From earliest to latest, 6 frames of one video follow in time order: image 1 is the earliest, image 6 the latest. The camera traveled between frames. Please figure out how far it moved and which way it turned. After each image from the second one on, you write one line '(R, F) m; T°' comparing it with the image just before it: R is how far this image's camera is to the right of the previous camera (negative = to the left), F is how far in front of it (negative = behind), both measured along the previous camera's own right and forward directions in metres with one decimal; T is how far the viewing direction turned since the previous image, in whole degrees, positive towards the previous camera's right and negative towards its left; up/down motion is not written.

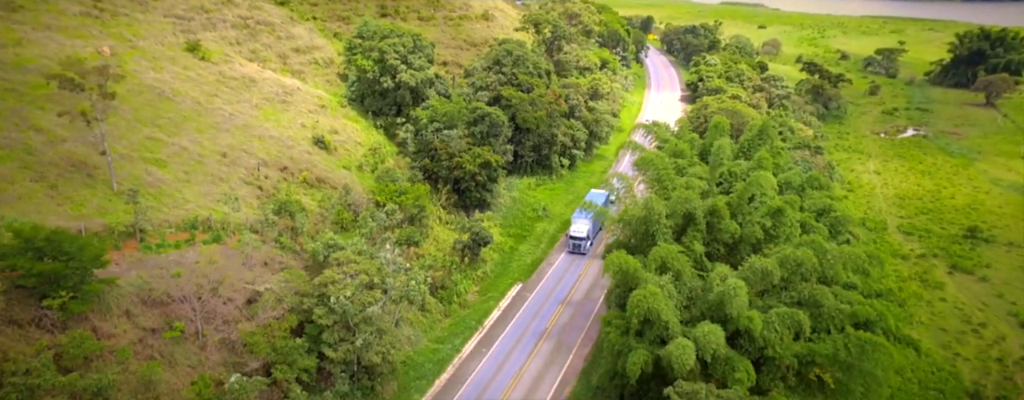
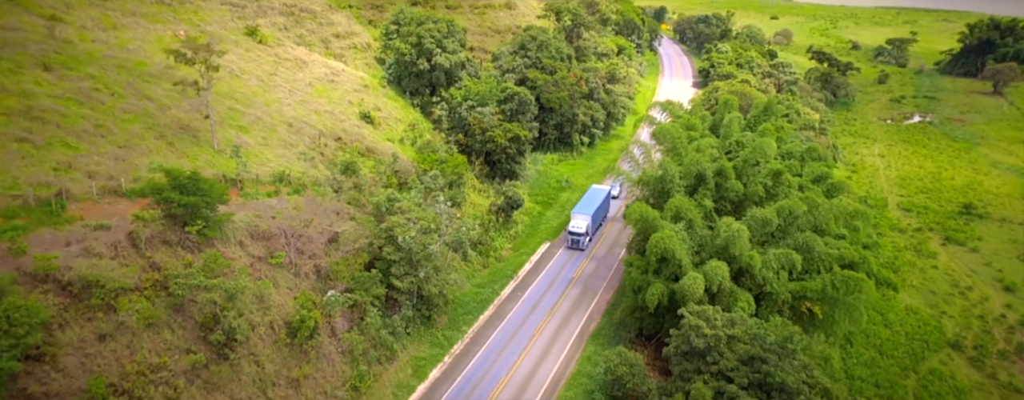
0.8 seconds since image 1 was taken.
(-1.6, -6.3) m; -1°
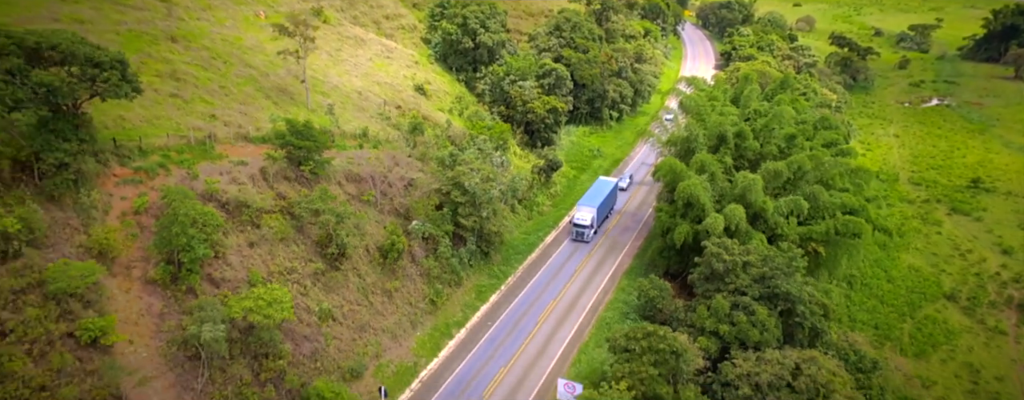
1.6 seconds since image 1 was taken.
(-2.0, -7.3) m; -2°
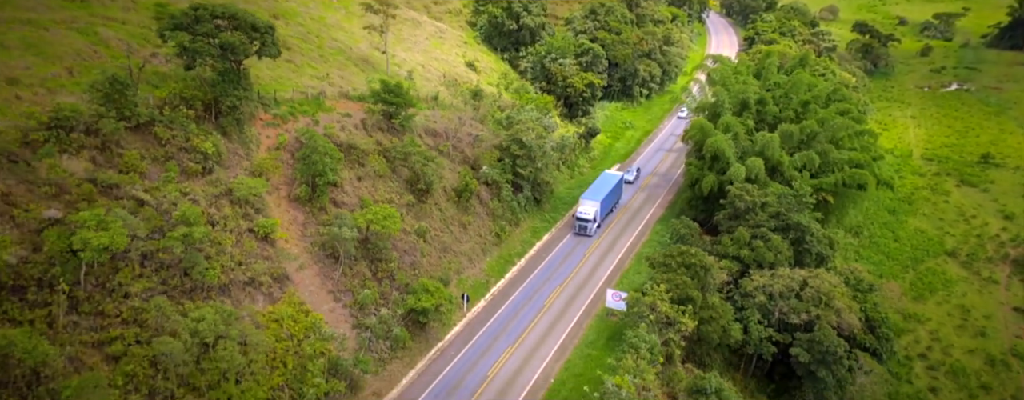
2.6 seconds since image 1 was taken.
(-2.4, -8.0) m; -2°
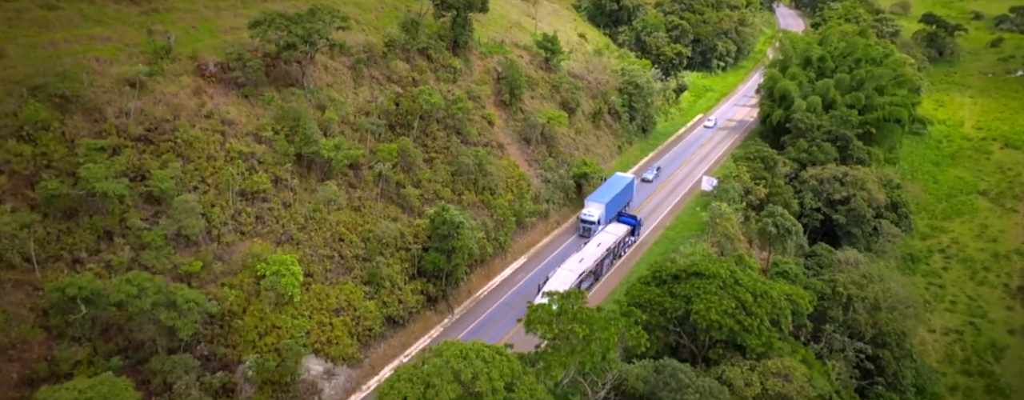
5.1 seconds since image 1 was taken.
(-5.9, -19.8) m; -5°
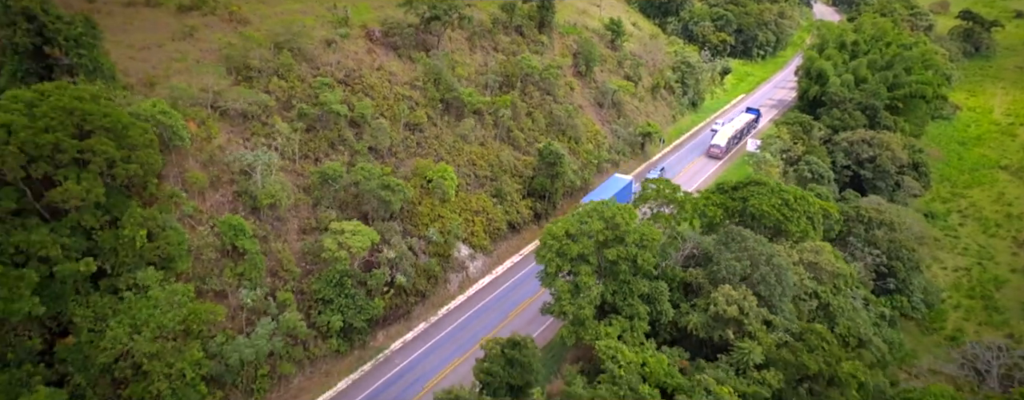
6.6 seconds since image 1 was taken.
(-4.4, -11.3) m; -3°
